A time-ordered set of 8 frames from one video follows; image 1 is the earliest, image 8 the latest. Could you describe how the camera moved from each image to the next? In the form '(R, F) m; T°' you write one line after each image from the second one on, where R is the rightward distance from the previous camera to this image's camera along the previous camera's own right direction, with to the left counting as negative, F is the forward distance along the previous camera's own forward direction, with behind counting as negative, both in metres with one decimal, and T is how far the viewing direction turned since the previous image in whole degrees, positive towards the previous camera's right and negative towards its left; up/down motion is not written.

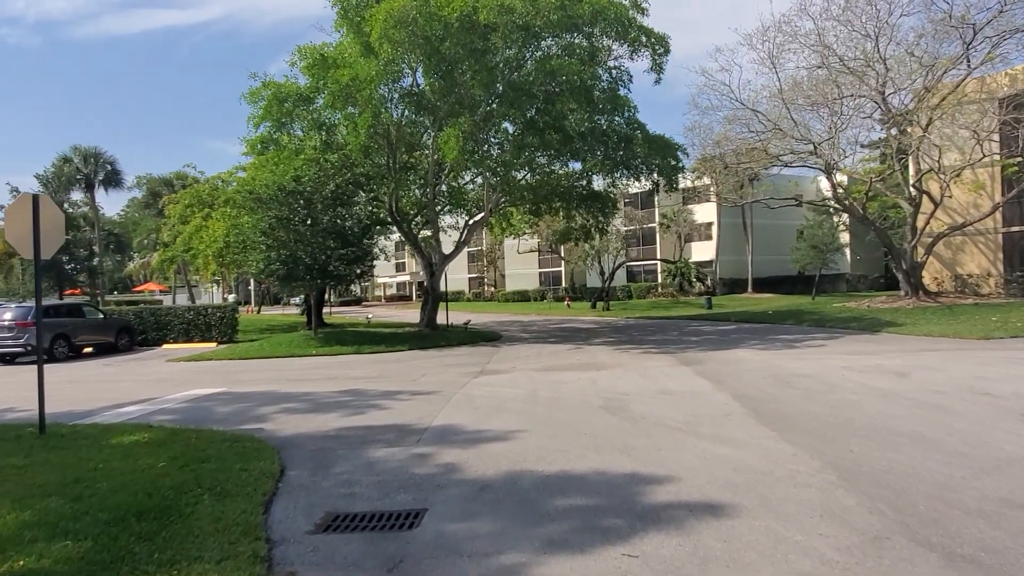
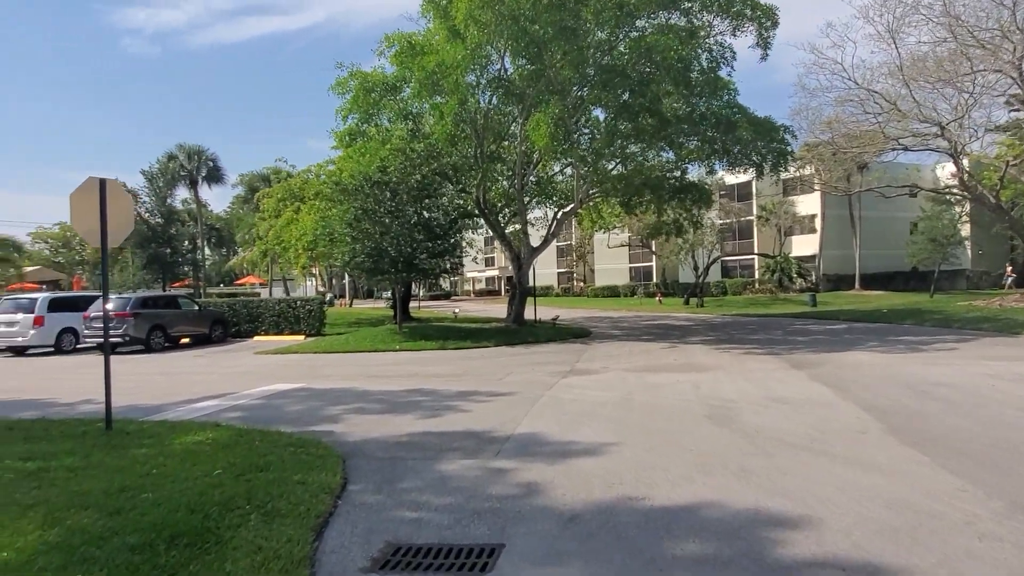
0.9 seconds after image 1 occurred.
(-0.1, +1.0) m; -7°
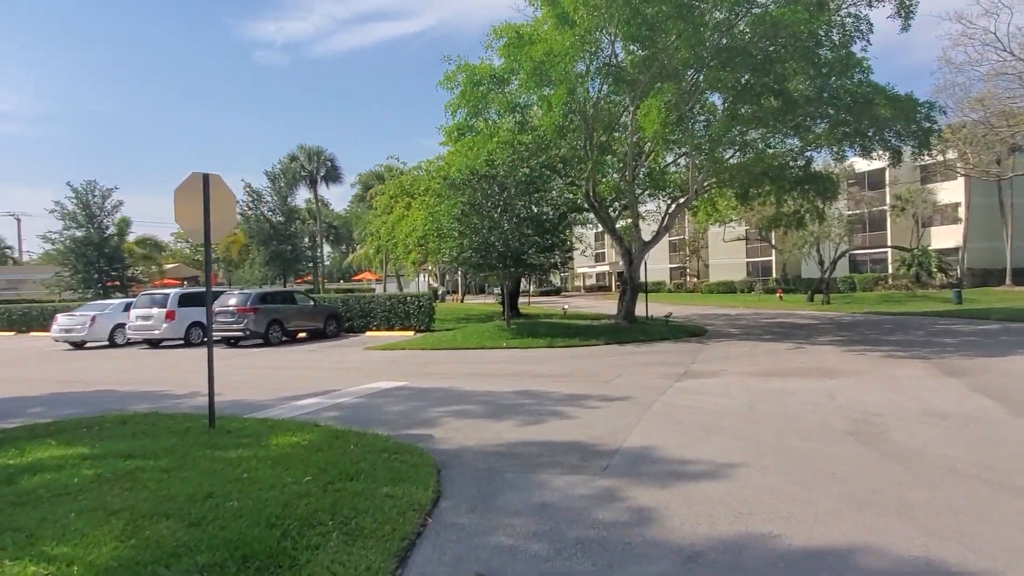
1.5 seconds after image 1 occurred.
(0.0, +0.7) m; -9°
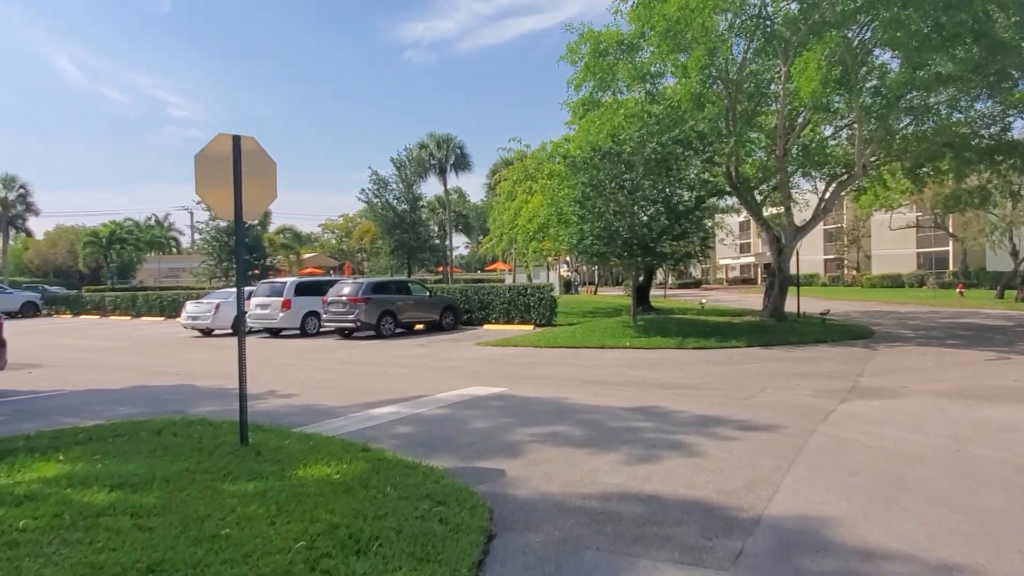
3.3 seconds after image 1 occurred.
(+0.3, +2.1) m; -11°
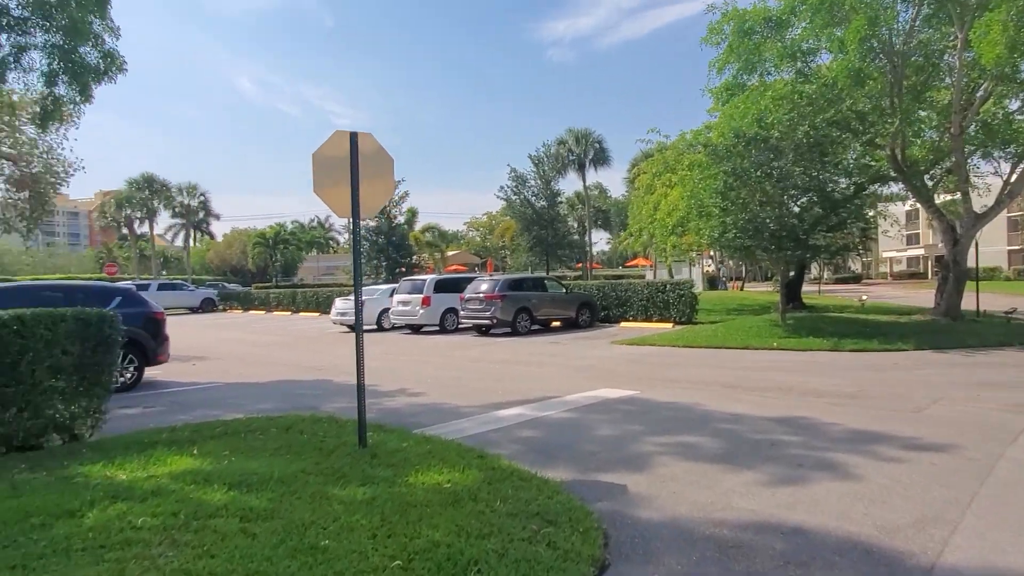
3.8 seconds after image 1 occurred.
(+0.2, +0.5) m; -11°
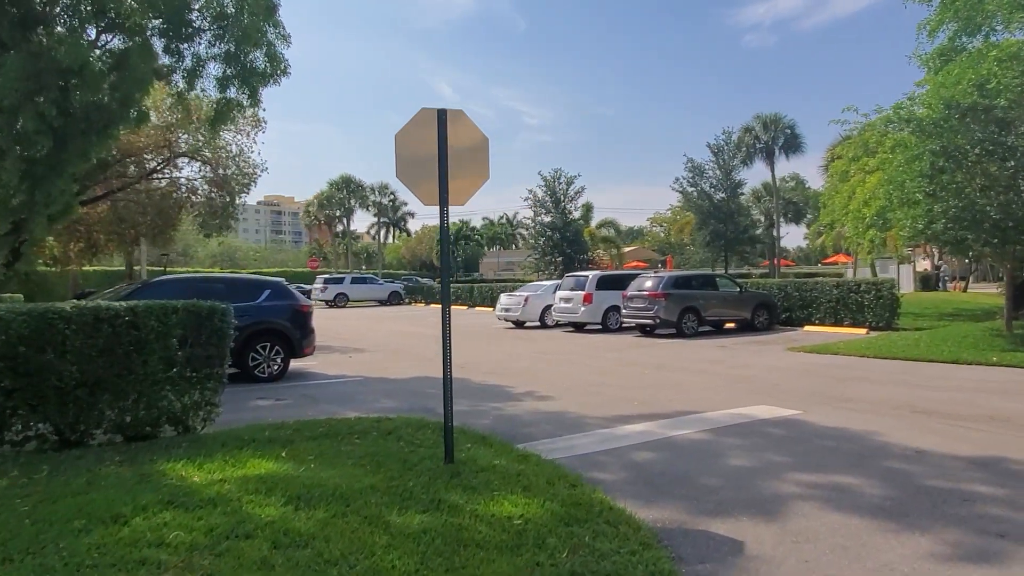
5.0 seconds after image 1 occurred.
(+0.7, +1.1) m; -15°
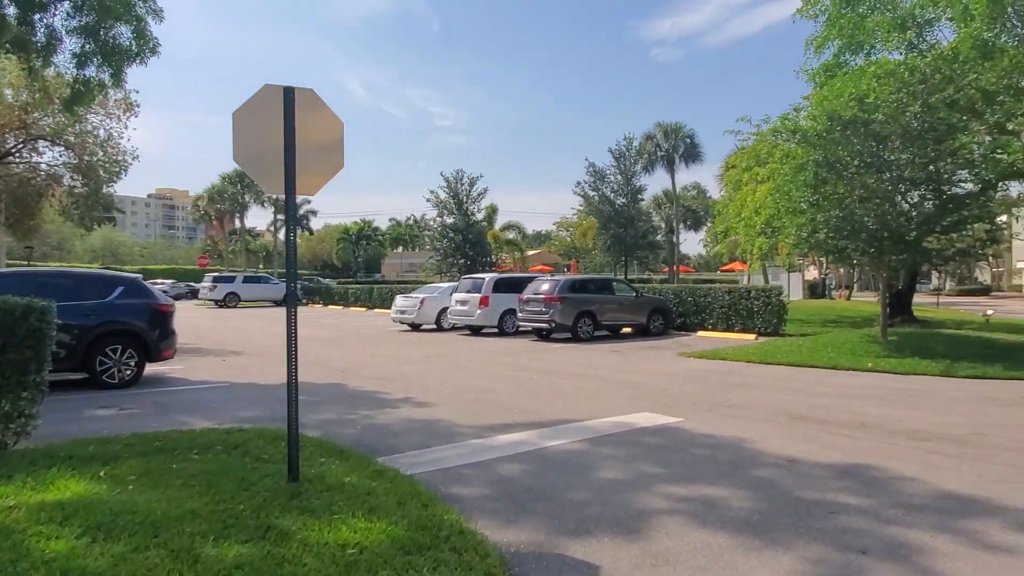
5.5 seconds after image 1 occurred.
(+0.4, +0.5) m; +7°
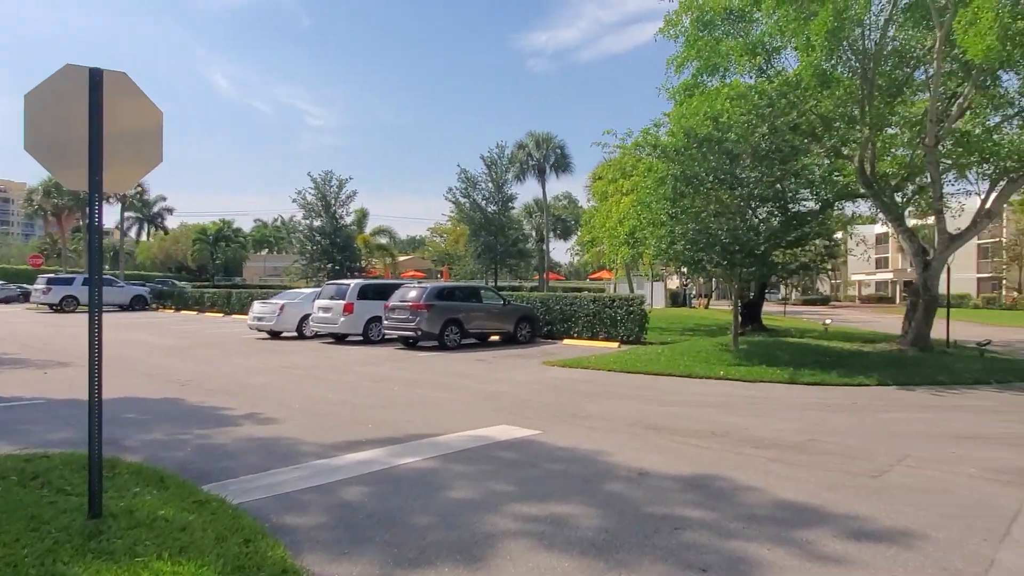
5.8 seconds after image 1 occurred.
(+0.2, +0.3) m; +10°
